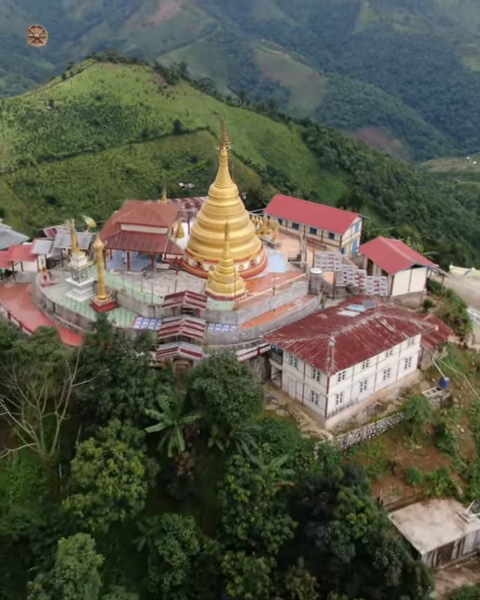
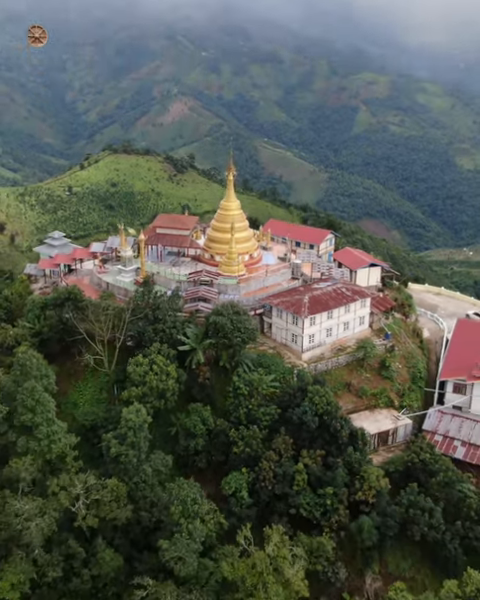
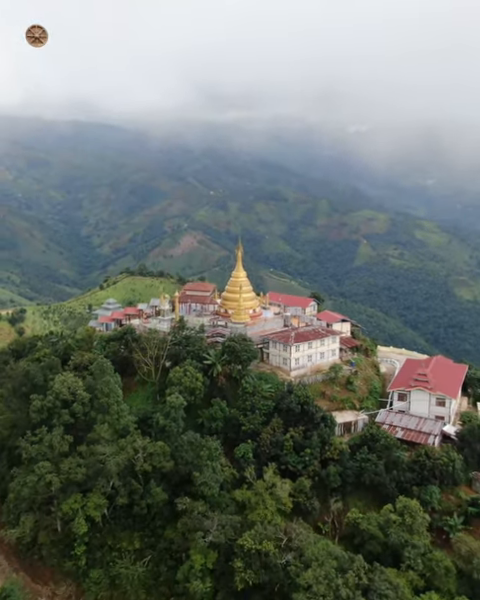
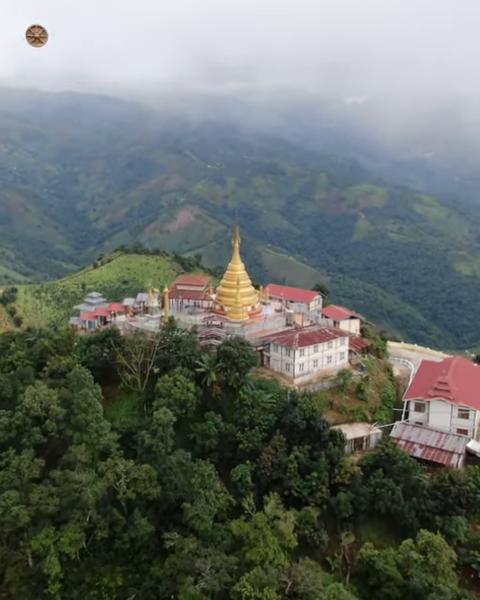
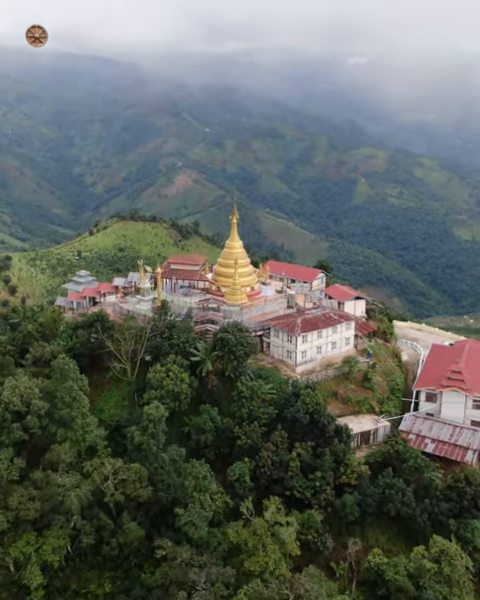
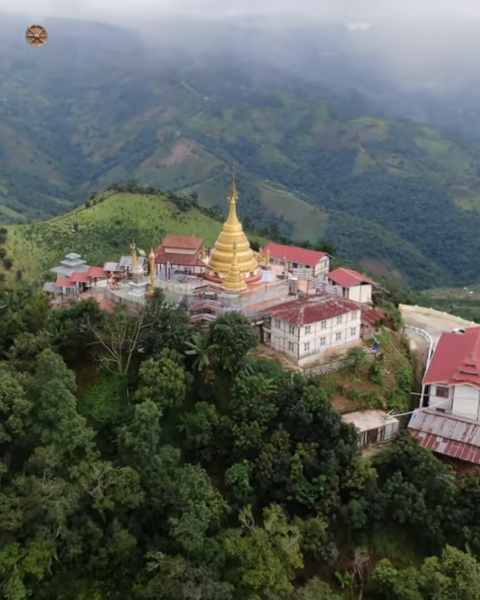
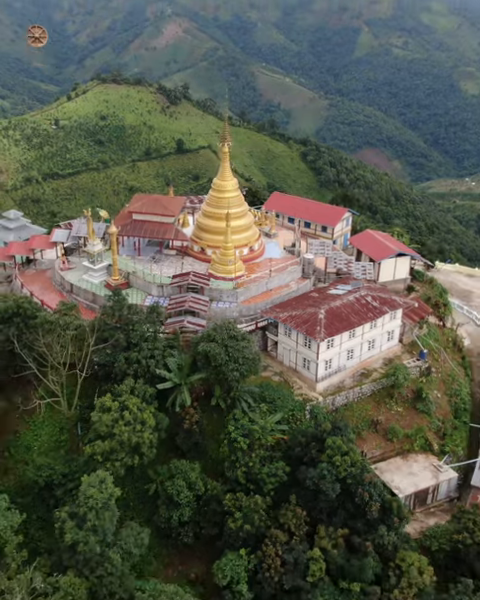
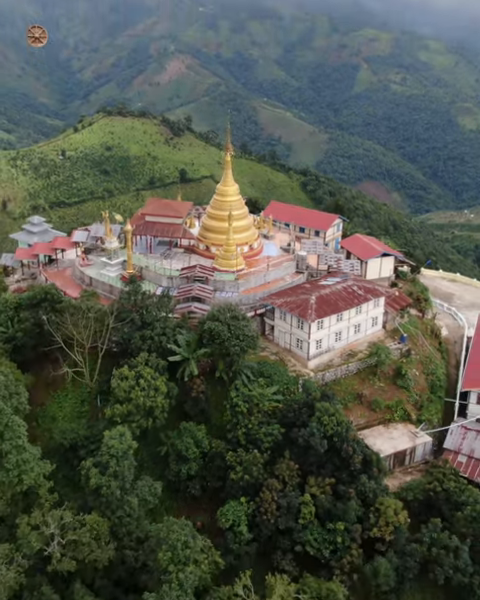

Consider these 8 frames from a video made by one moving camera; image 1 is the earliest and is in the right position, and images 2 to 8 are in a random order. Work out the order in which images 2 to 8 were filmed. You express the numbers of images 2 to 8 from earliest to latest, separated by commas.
7, 8, 2, 6, 5, 4, 3
